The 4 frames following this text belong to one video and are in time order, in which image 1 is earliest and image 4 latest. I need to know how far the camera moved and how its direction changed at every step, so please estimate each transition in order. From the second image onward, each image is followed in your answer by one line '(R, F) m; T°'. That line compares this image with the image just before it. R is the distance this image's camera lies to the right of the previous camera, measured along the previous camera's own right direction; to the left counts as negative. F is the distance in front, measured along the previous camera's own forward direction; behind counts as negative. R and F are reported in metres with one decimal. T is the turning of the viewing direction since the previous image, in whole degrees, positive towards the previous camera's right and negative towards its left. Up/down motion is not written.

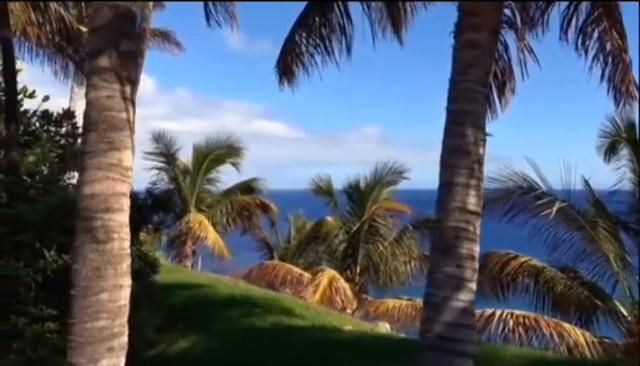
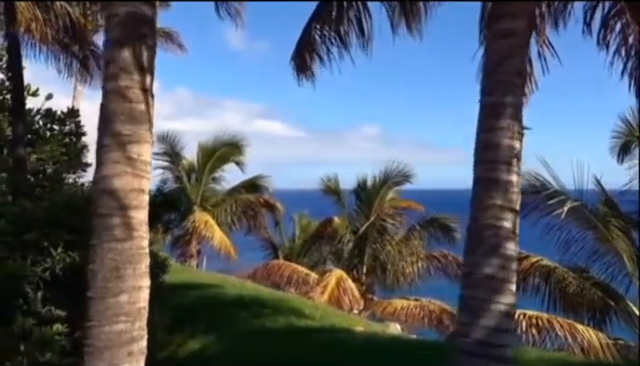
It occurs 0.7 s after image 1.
(-0.1, +0.2) m; 0°
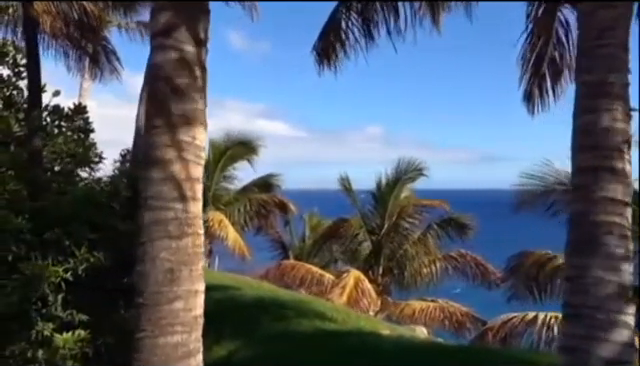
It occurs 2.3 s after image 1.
(-0.3, +0.6) m; 0°
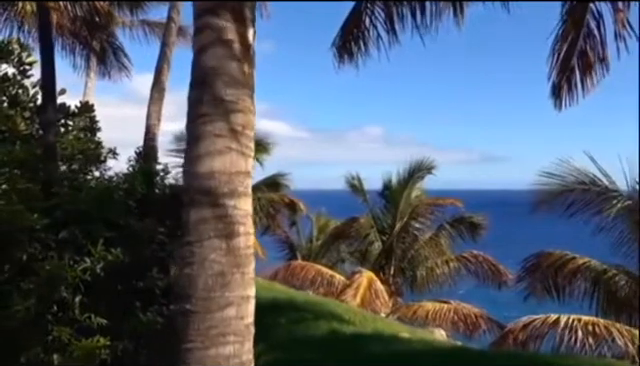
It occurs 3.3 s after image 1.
(-0.2, +0.4) m; 0°
